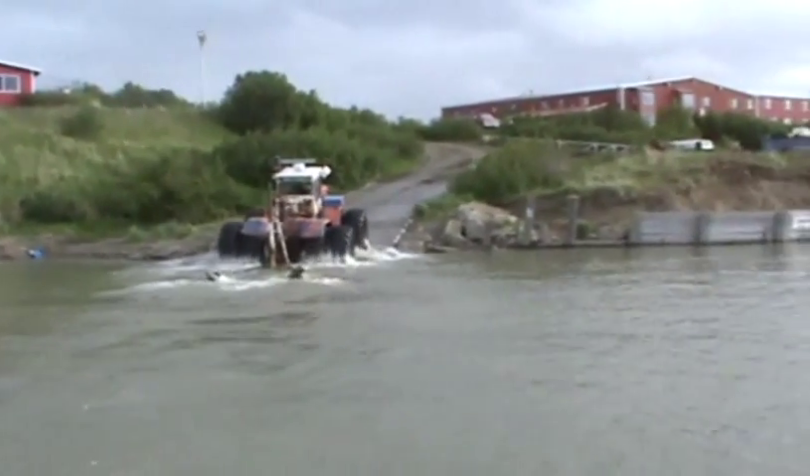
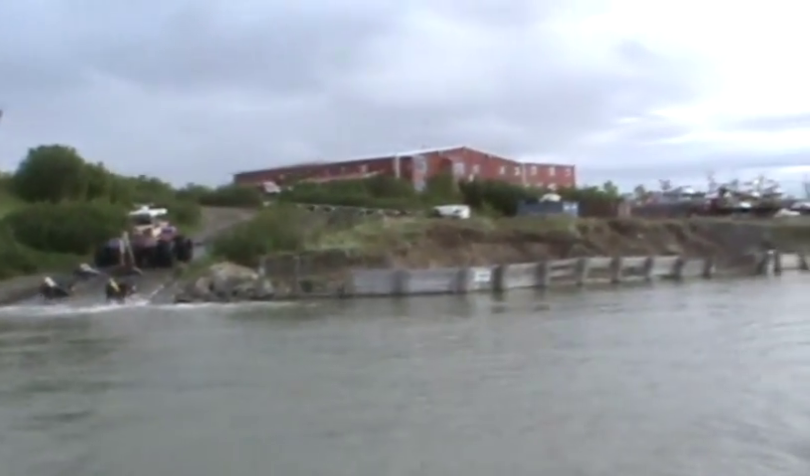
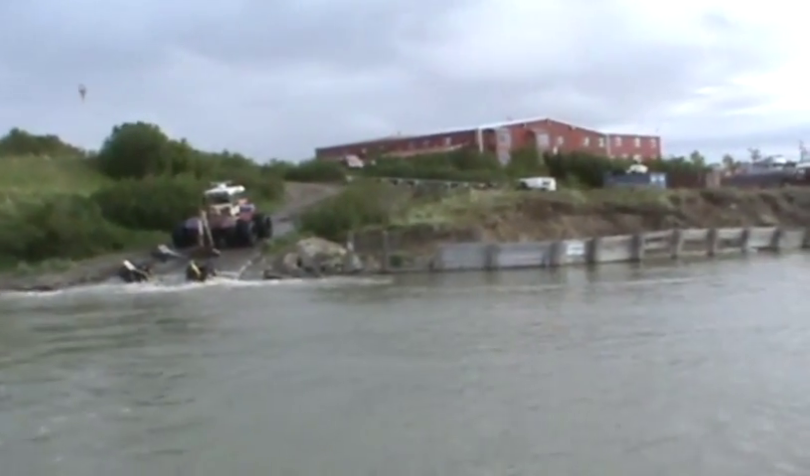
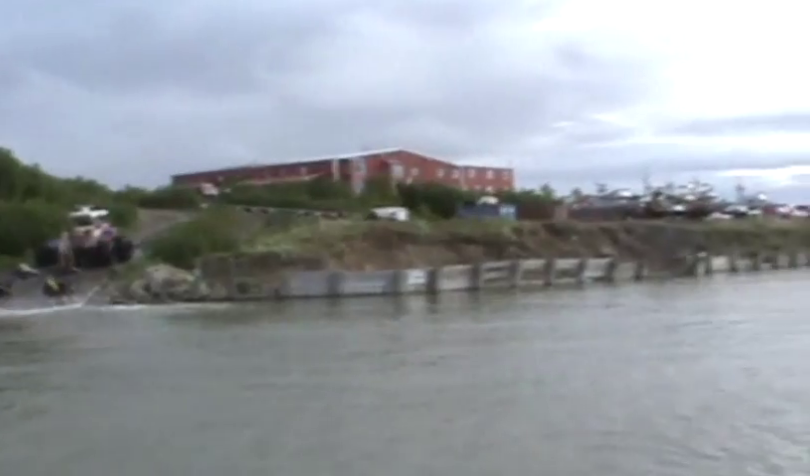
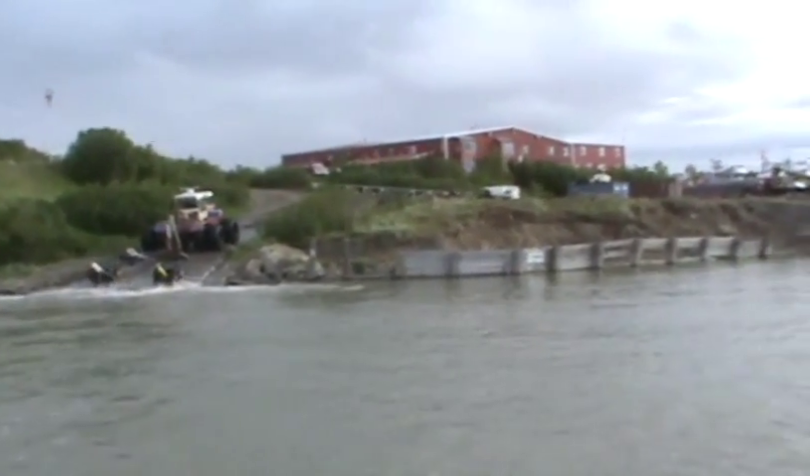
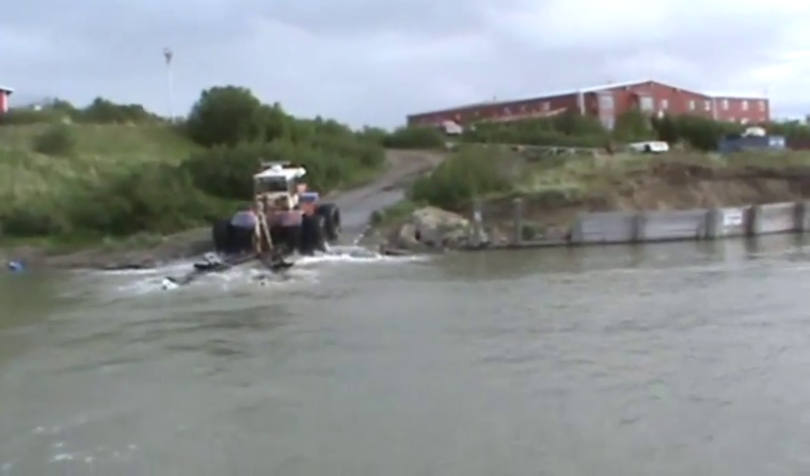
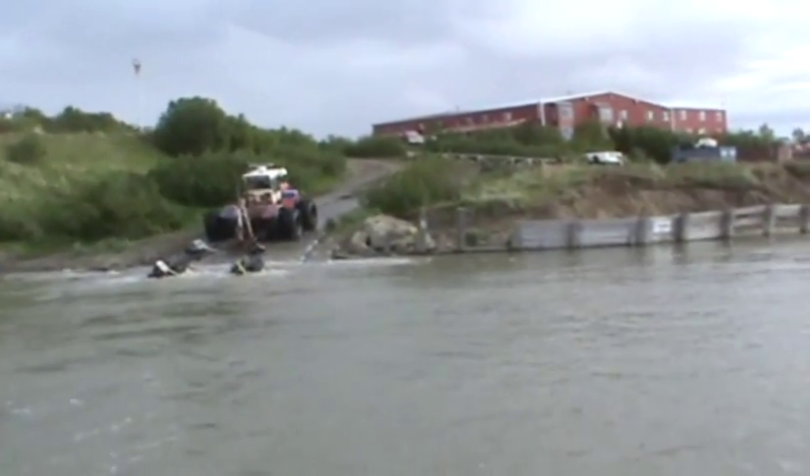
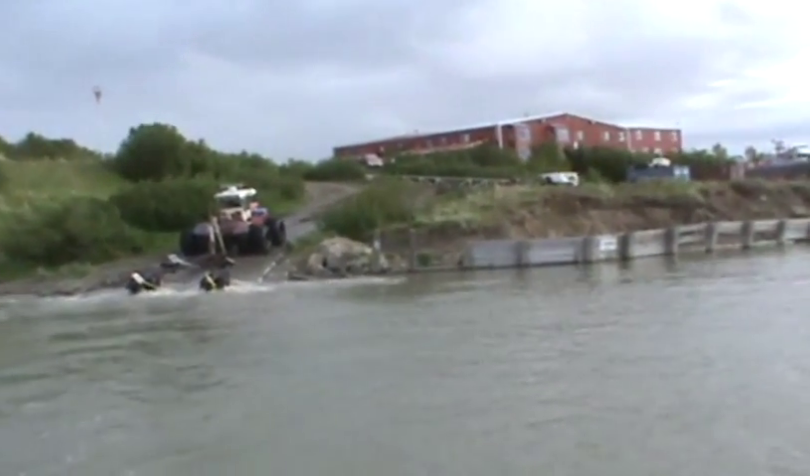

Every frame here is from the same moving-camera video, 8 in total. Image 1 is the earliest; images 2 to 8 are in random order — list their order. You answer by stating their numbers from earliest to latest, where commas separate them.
6, 7, 8, 3, 5, 2, 4
